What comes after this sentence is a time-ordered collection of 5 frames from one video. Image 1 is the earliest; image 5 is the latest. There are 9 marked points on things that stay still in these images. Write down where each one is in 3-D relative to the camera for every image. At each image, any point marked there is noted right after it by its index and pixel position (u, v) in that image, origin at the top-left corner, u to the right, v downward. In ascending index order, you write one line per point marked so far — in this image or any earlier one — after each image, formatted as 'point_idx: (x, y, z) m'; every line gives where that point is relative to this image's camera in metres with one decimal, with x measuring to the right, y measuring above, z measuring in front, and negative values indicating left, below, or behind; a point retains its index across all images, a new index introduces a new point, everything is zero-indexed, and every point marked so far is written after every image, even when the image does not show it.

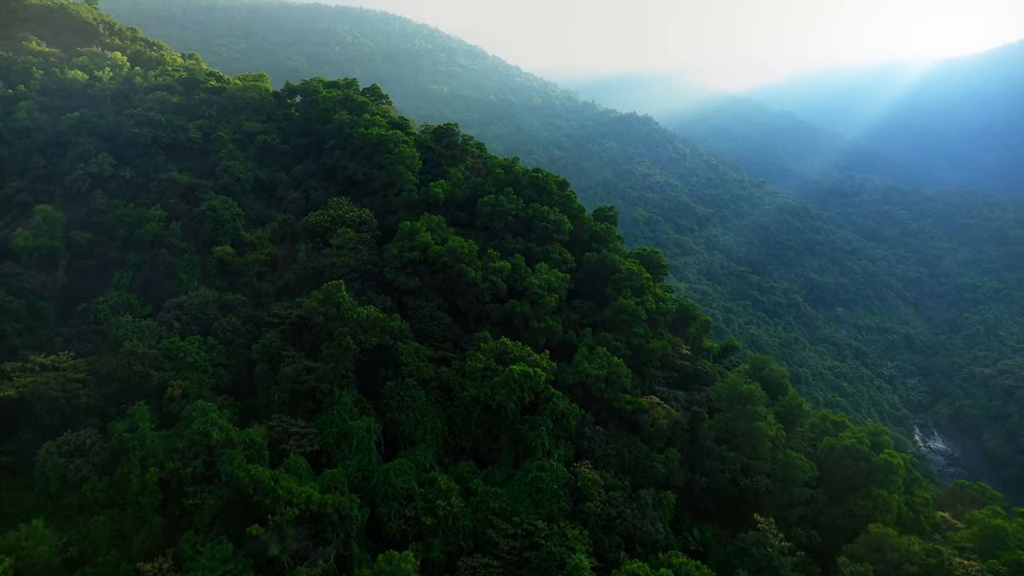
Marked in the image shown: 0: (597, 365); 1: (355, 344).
0: (+3.3, -3.0, +17.3) m
1: (-5.8, -2.1, +16.3) m
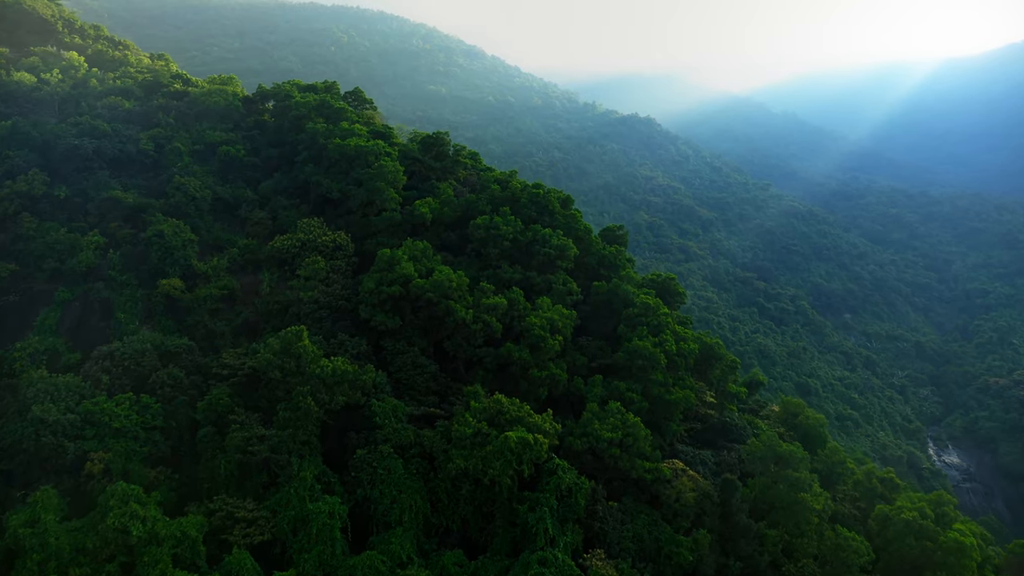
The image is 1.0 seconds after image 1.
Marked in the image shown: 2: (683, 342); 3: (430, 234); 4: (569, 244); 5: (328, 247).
0: (+3.2, -4.5, +14.5) m
1: (-5.9, -3.6, +13.5) m
2: (+6.8, -2.2, +17.5) m
3: (-3.7, +2.5, +20.0) m
4: (+2.4, +1.9, +19.1) m
5: (-7.7, +1.7, +18.5) m
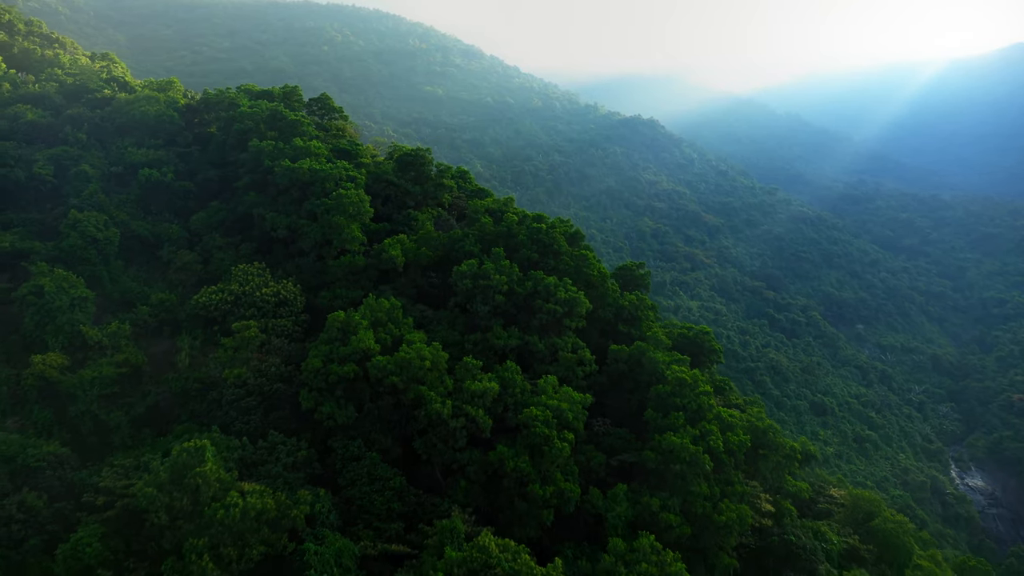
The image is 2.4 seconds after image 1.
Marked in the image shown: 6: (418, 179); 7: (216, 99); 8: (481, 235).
0: (+3.0, -6.7, +10.3) m
1: (-6.1, -5.8, +9.3) m
2: (+6.6, -4.4, +13.3) m
3: (-3.8, +0.3, +15.8) m
4: (+2.3, -0.3, +14.9) m
5: (-7.9, -0.5, +14.3) m
6: (-4.1, +4.8, +19.3) m
7: (-13.1, +8.3, +19.6) m
8: (-1.1, +2.0, +16.4) m
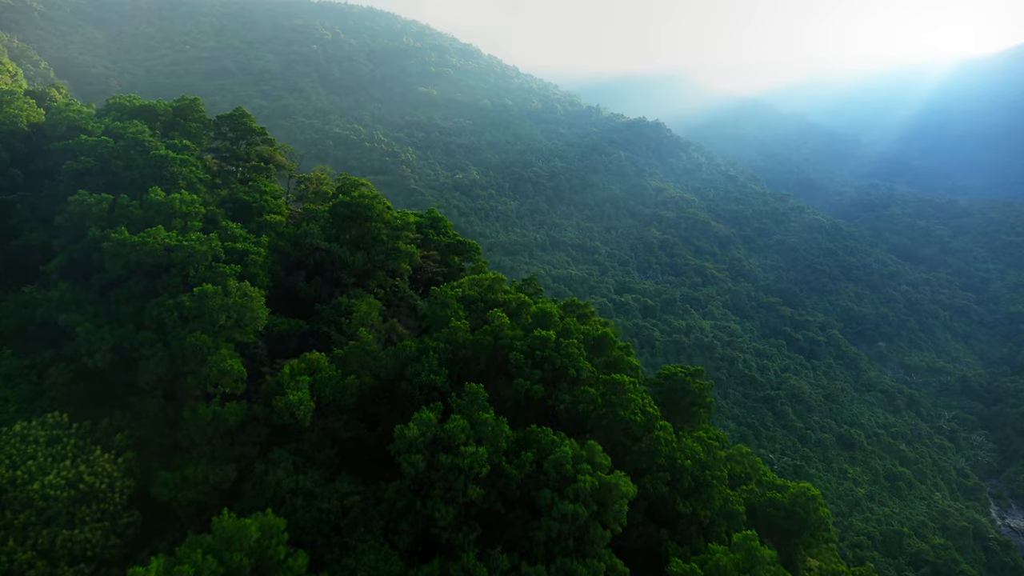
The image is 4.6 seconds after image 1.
0: (+2.8, -10.1, +3.8) m
1: (-6.4, -9.1, +2.8) m
2: (+6.3, -7.7, +6.9) m
3: (-4.1, -3.1, +9.3) m
4: (+2.0, -3.6, +8.4) m
5: (-8.1, -3.9, +7.8) m
6: (-4.4, +1.4, +12.8) m
7: (-13.3, +5.0, +13.1) m
8: (-1.4, -1.4, +10.0) m
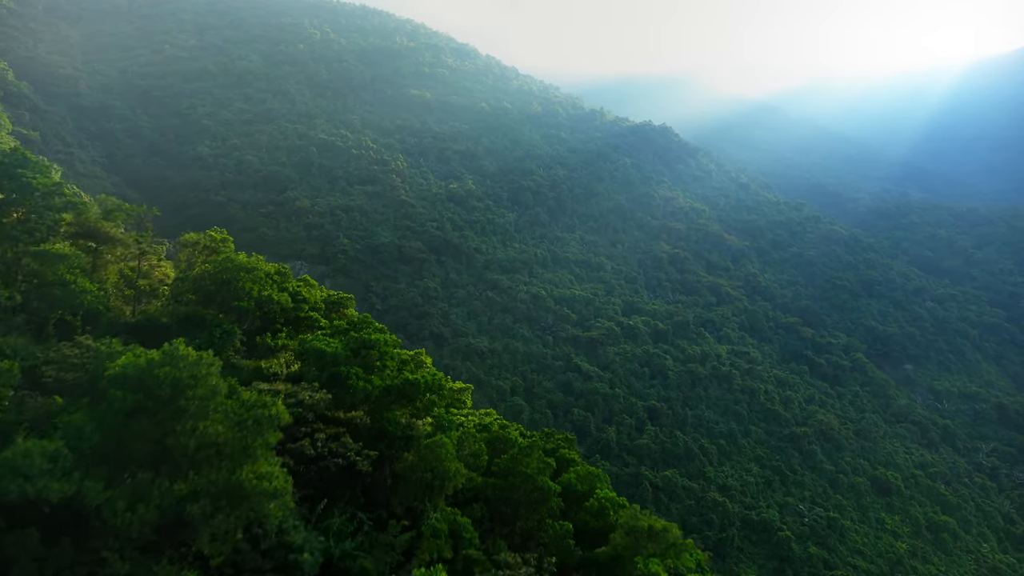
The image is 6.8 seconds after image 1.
0: (+2.5, -13.7, -3.1) m
1: (-6.6, -12.8, -4.1) m
2: (+6.1, -11.4, 0.0) m
3: (-4.4, -6.7, +2.4) m
4: (+1.7, -7.3, +1.5) m
5: (-8.4, -7.5, +0.9) m
6: (-4.7, -2.2, +6.0) m
7: (-13.6, +1.3, +6.2) m
8: (-1.7, -5.0, +3.1) m
